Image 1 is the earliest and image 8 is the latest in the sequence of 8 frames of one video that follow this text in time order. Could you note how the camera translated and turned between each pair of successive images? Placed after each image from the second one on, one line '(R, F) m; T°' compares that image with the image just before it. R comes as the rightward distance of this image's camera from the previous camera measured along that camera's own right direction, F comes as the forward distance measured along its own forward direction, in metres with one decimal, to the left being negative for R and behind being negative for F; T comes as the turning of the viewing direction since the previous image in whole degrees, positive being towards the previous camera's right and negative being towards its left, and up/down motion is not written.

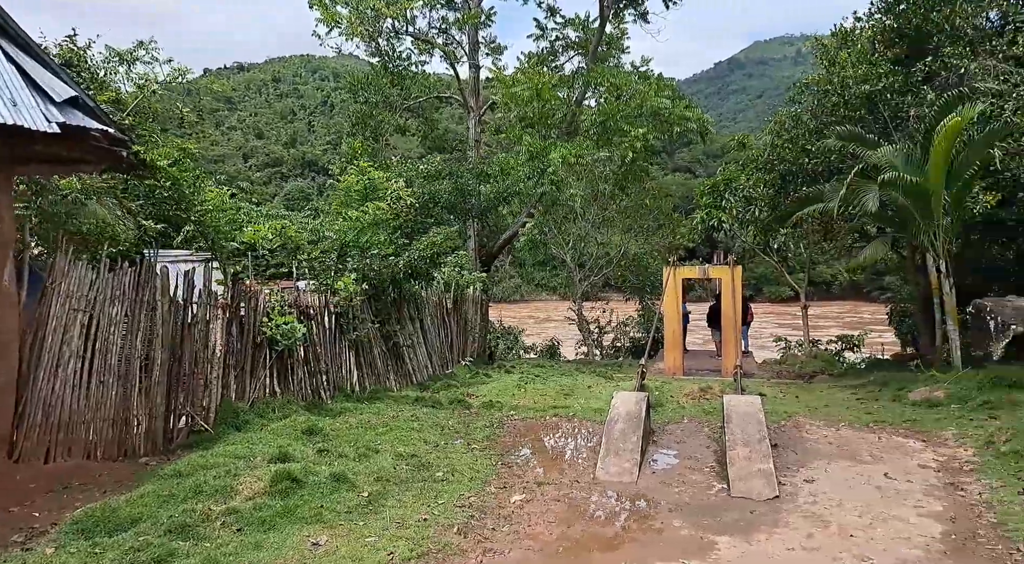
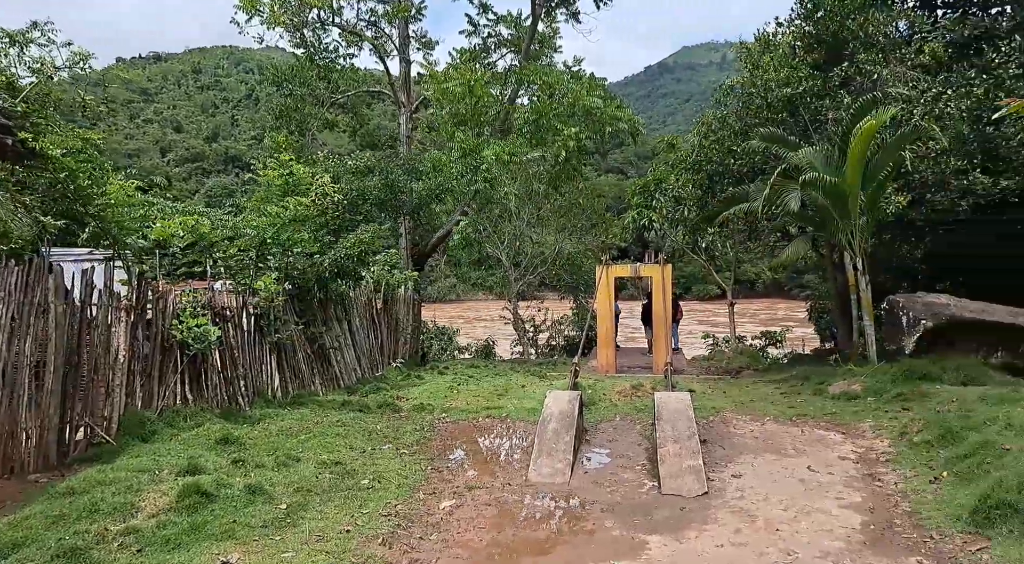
(0.0, +0.1) m; +5°
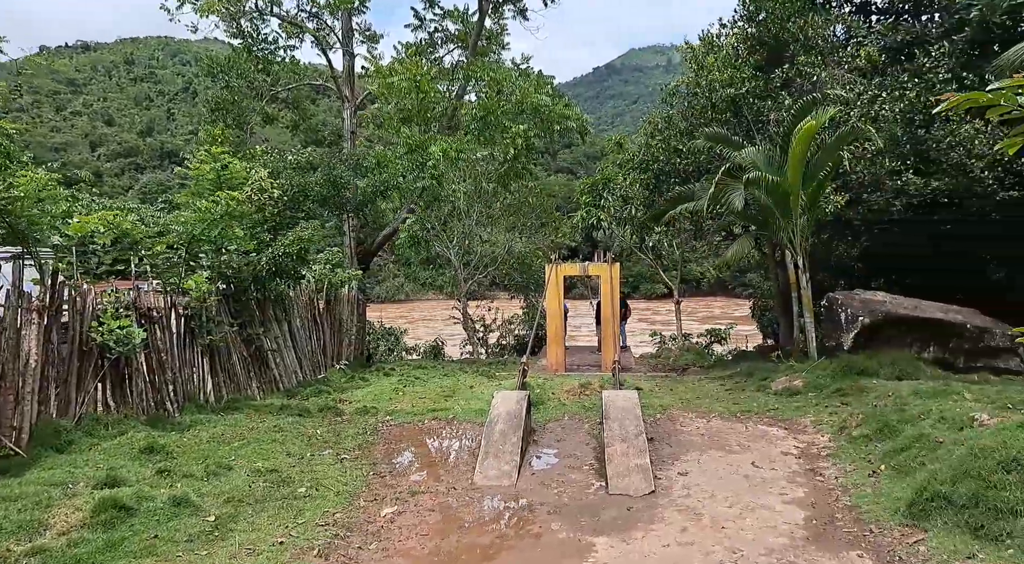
(0.0, +0.1) m; +4°
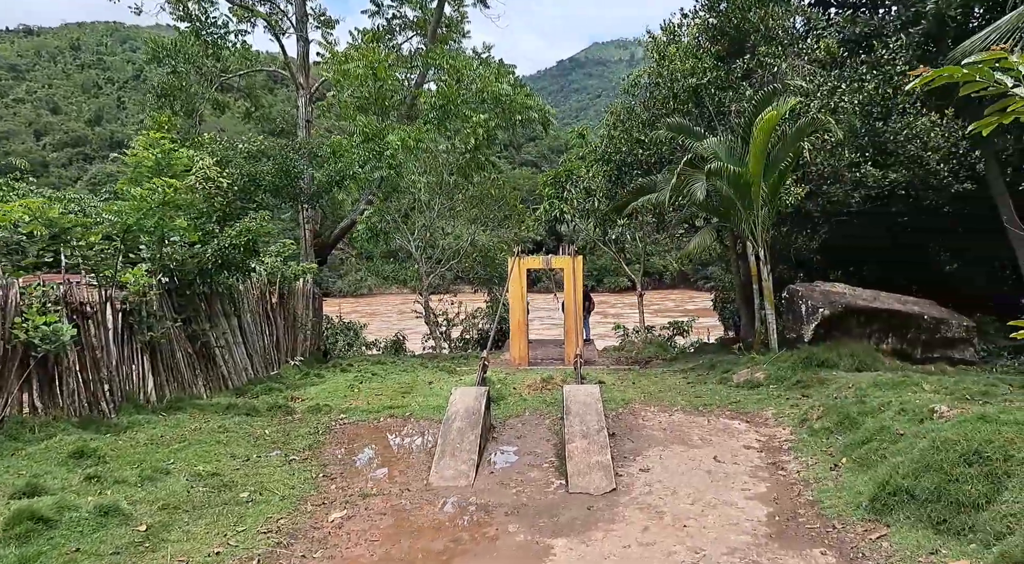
(+0.1, +0.2) m; +3°
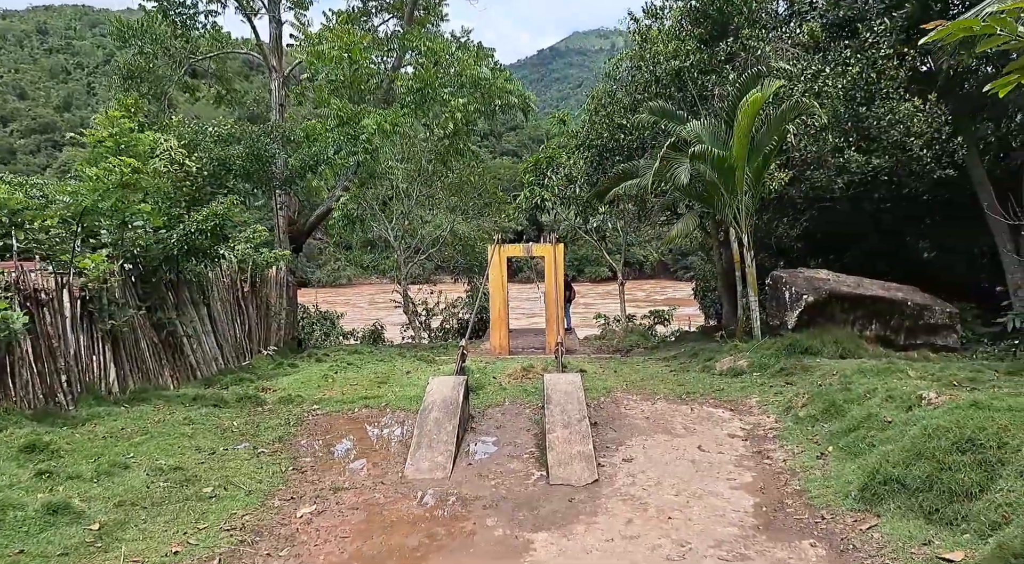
(0.0, +0.2) m; +2°
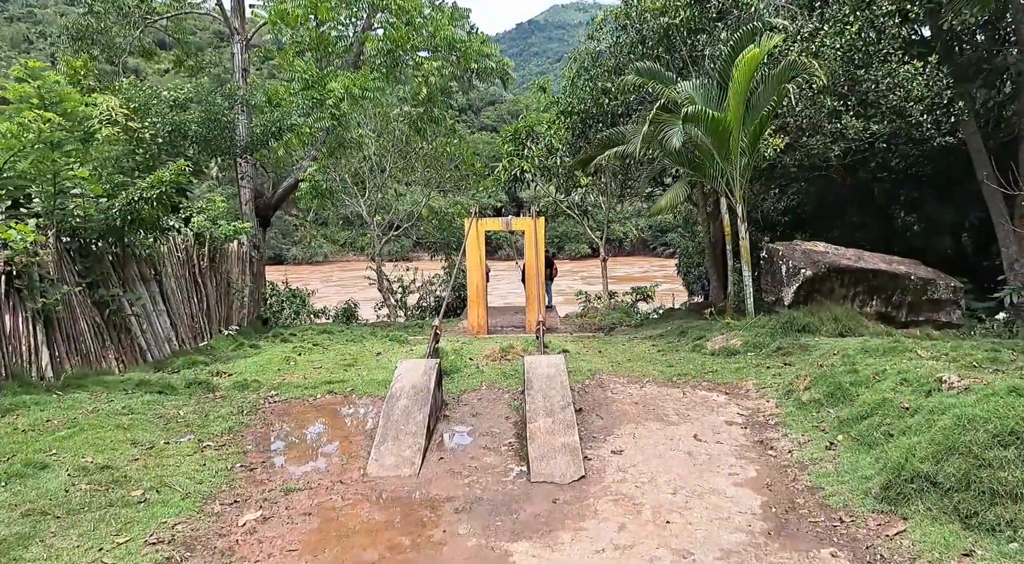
(0.0, +0.5) m; +2°
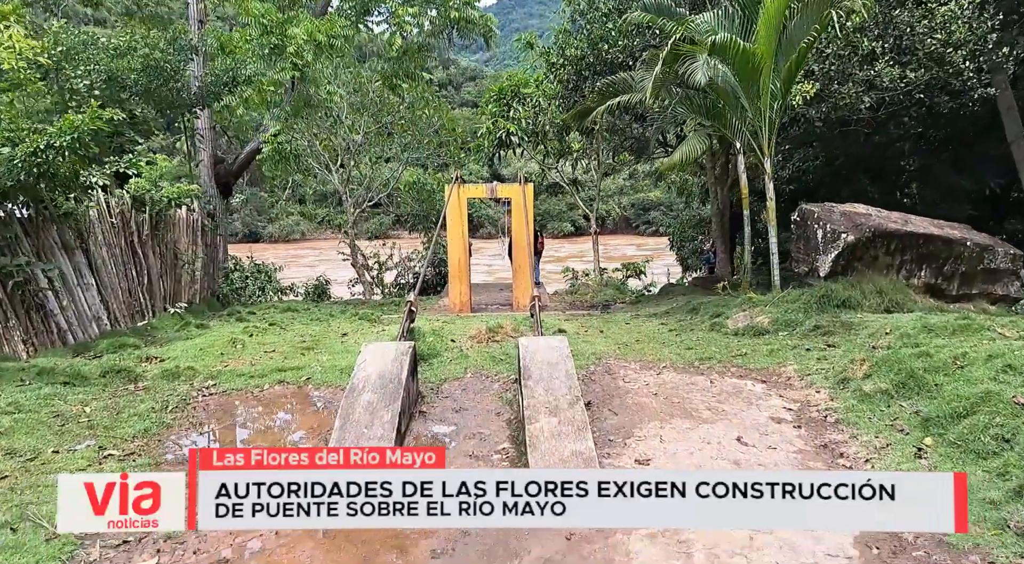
(-0.1, +1.0) m; +1°
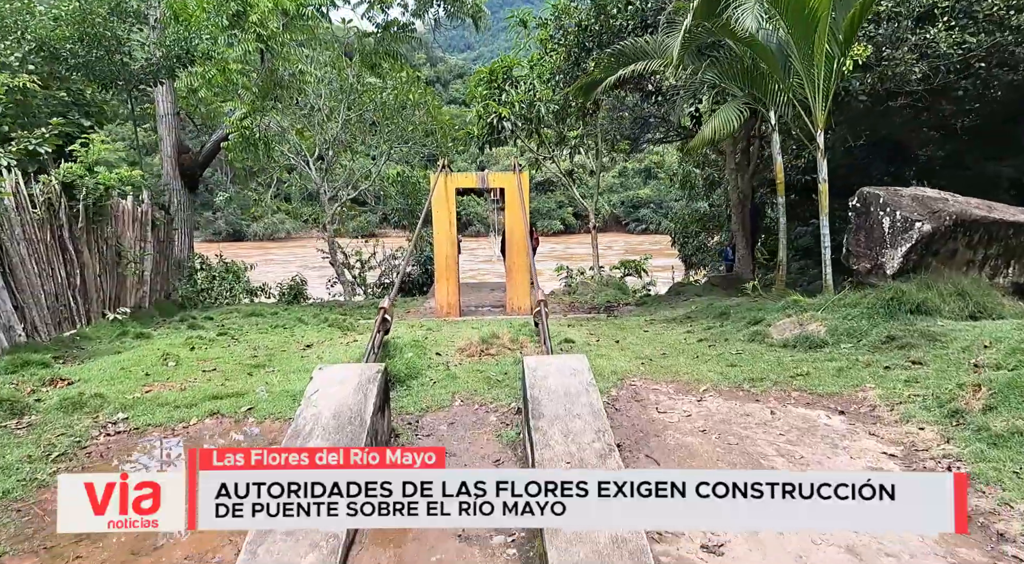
(-0.1, +1.0) m; +1°
